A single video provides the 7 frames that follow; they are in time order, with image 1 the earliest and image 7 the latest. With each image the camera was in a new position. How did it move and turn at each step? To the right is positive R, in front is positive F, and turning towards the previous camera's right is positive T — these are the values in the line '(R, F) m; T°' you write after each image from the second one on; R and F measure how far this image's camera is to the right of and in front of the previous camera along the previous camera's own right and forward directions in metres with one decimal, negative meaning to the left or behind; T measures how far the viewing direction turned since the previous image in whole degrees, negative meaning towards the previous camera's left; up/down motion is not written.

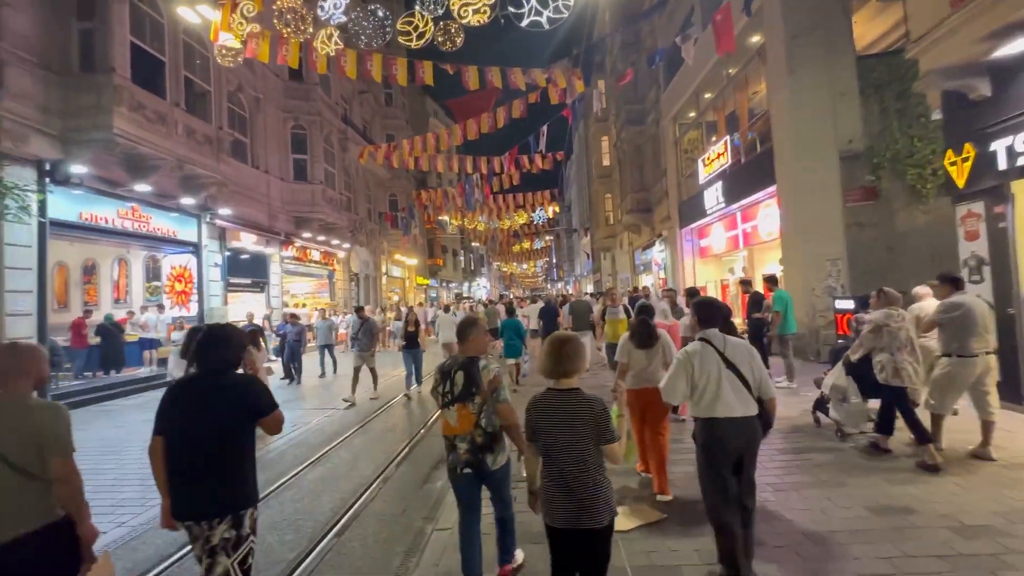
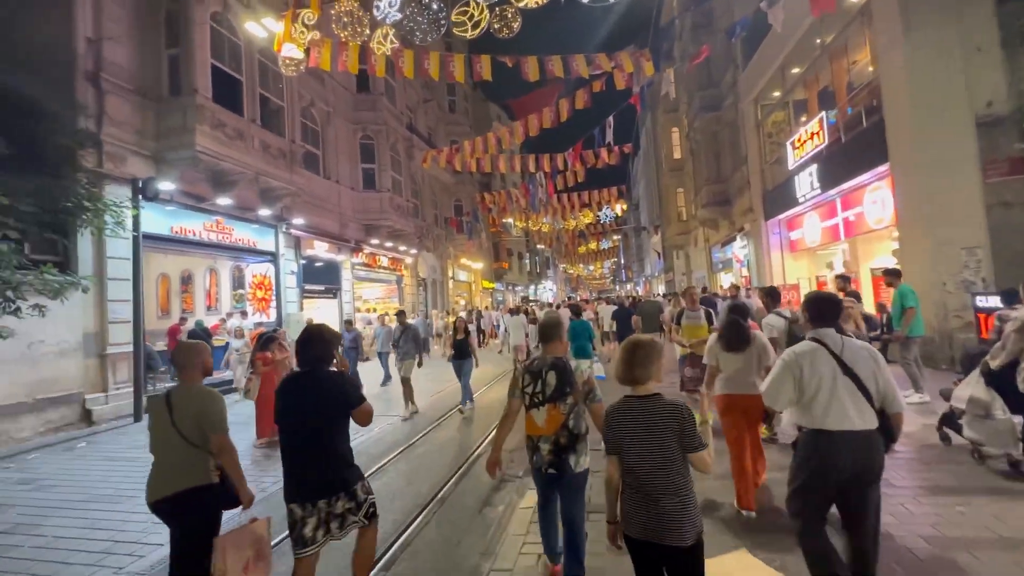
(0.0, +0.6) m; -8°
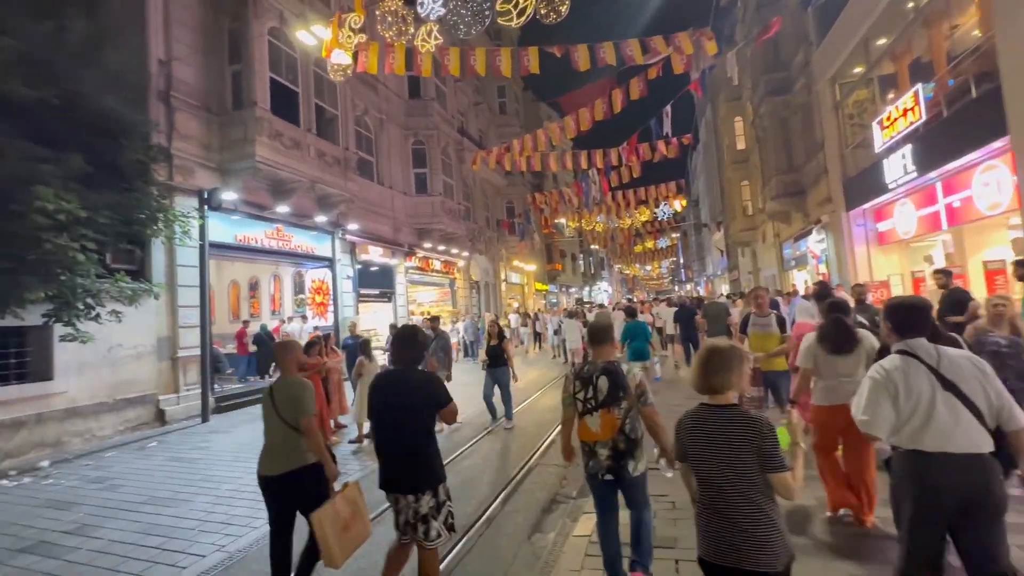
(0.0, +0.4) m; -7°
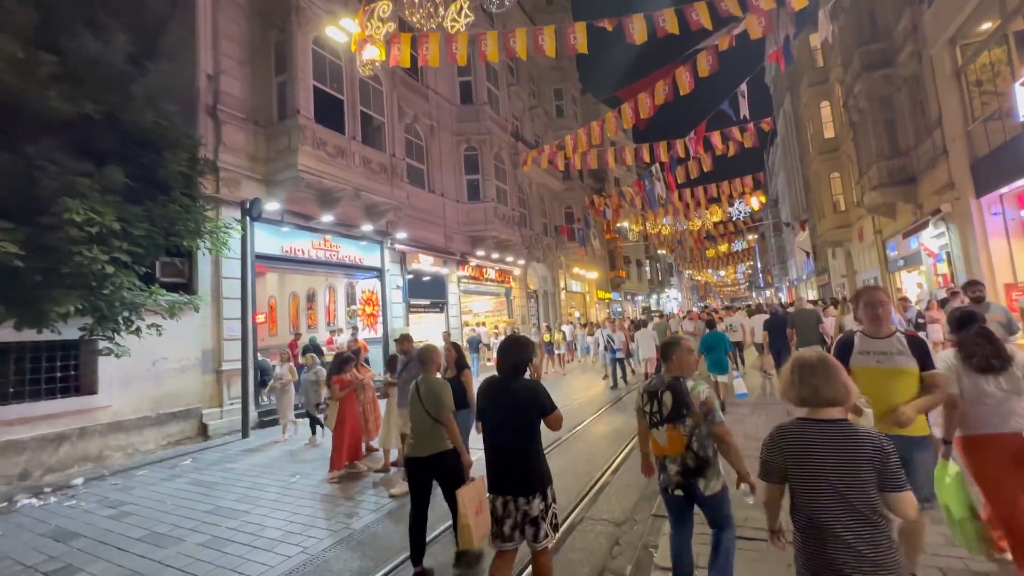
(+0.3, +1.1) m; -8°
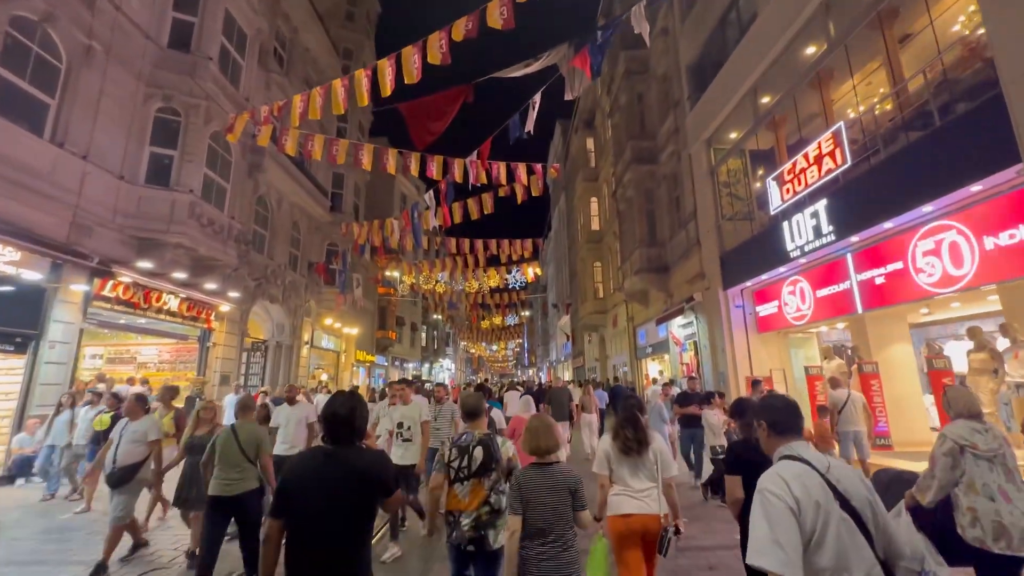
(+2.0, +4.0) m; +26°
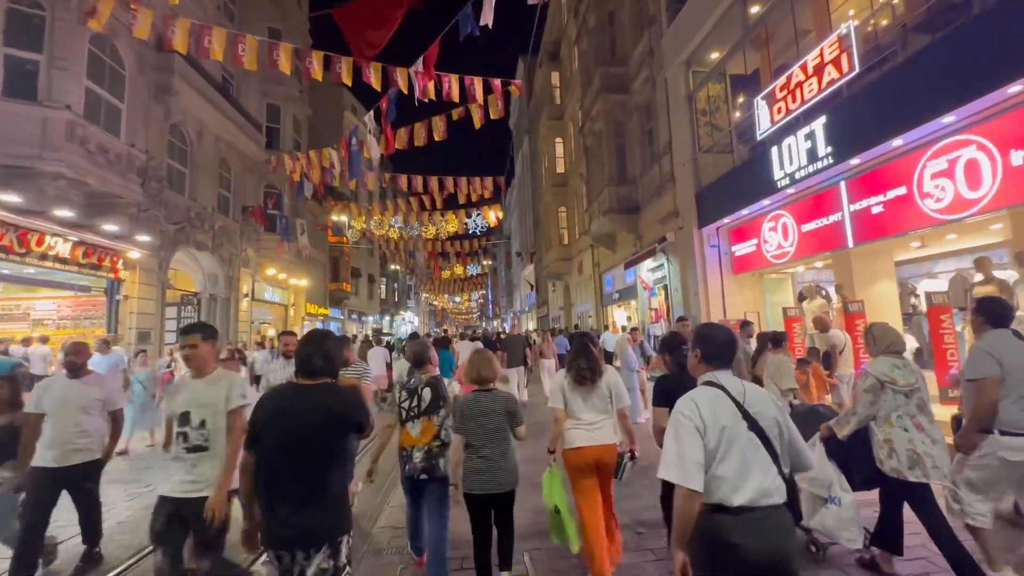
(+0.2, +1.3) m; +5°
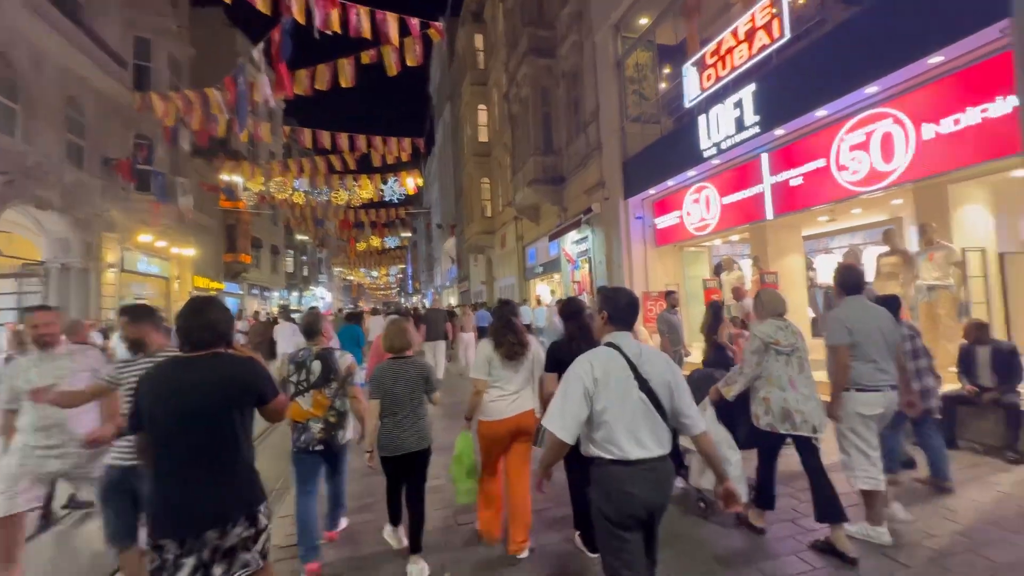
(0.0, +0.7) m; +10°
